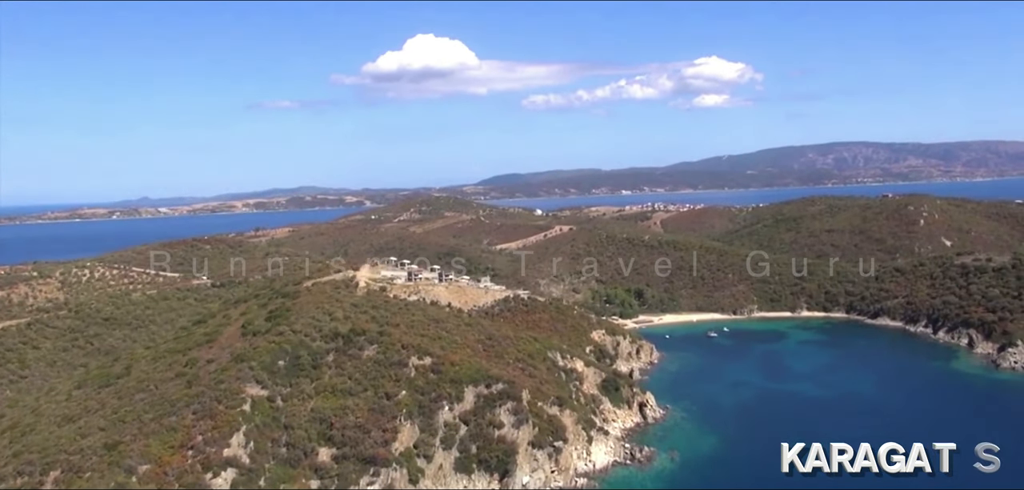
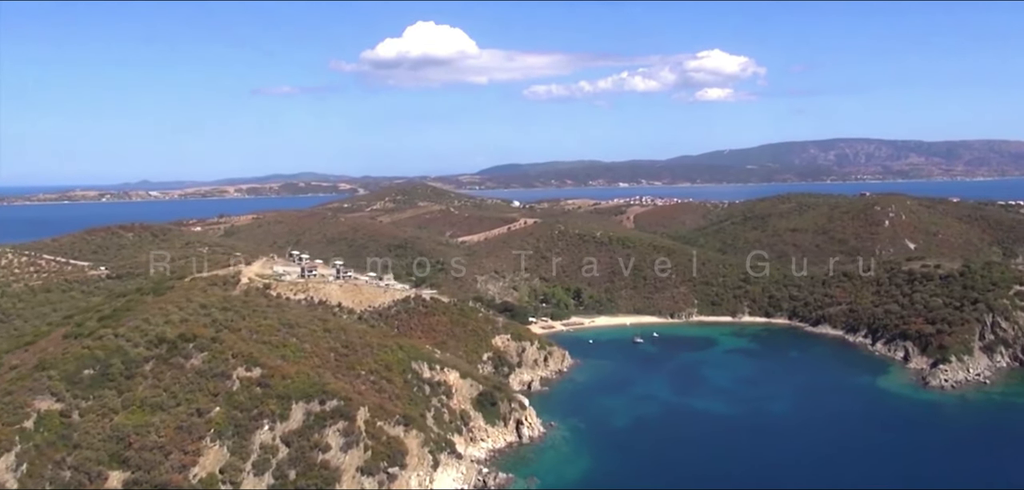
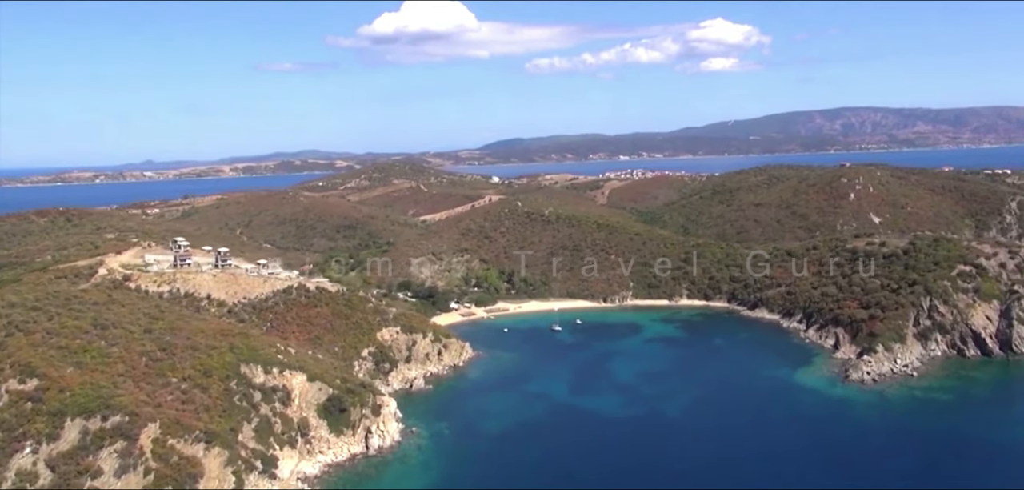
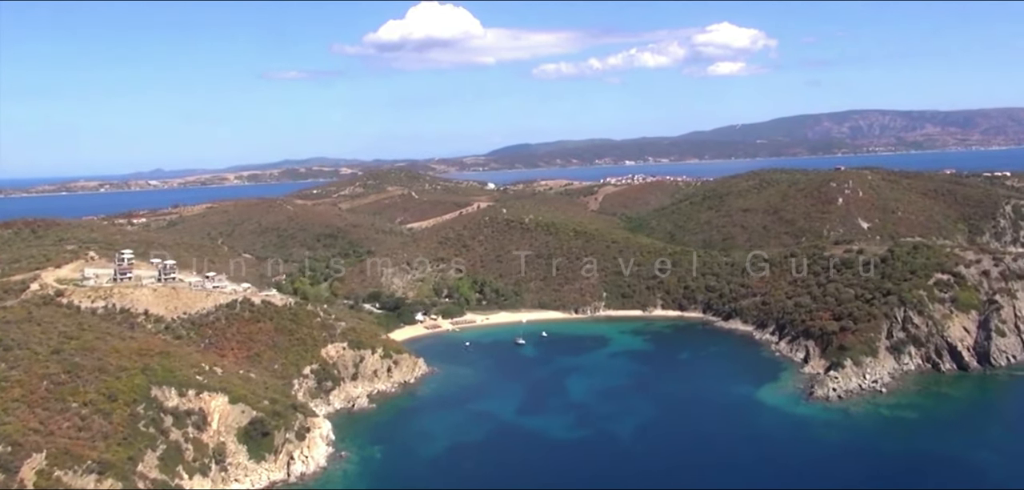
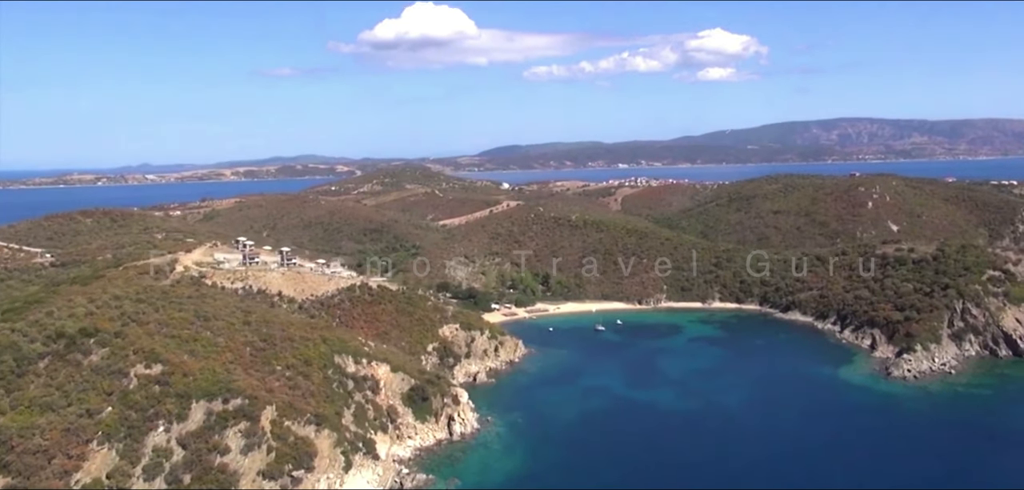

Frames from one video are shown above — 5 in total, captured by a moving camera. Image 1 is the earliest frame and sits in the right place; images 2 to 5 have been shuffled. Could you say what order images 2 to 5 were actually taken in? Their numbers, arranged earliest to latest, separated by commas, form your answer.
2, 5, 3, 4
